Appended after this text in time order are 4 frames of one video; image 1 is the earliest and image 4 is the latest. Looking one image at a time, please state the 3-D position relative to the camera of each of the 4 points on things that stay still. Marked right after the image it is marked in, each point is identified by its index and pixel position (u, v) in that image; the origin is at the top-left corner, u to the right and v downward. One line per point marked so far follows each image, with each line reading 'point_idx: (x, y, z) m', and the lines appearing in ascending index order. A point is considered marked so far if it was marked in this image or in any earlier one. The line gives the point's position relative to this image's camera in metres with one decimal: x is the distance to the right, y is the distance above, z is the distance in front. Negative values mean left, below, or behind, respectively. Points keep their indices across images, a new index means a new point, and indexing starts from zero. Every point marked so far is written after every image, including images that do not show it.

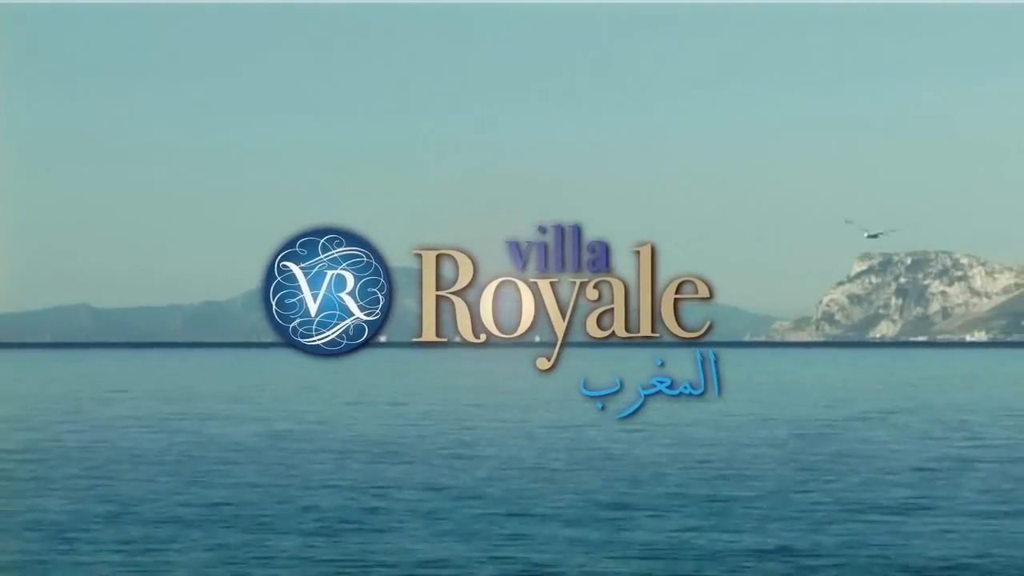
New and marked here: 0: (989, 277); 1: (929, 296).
0: (+2.5, +0.1, +5.2) m
1: (+2.1, 0.0, +5.2) m
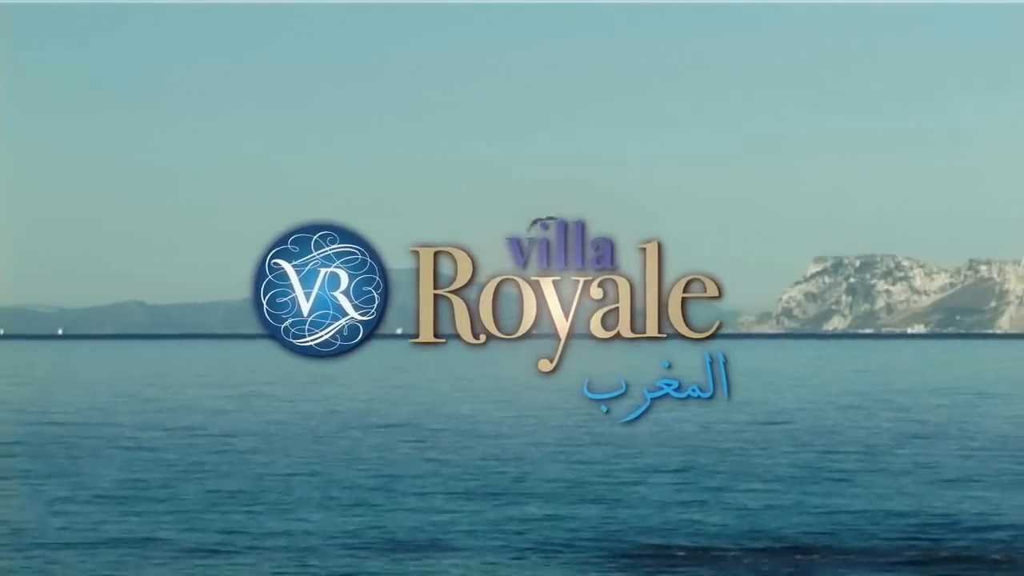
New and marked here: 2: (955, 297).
0: (+2.5, +0.1, +6.0) m
1: (+2.1, 0.0, +6.0) m
2: (+2.6, 0.0, +6.0) m
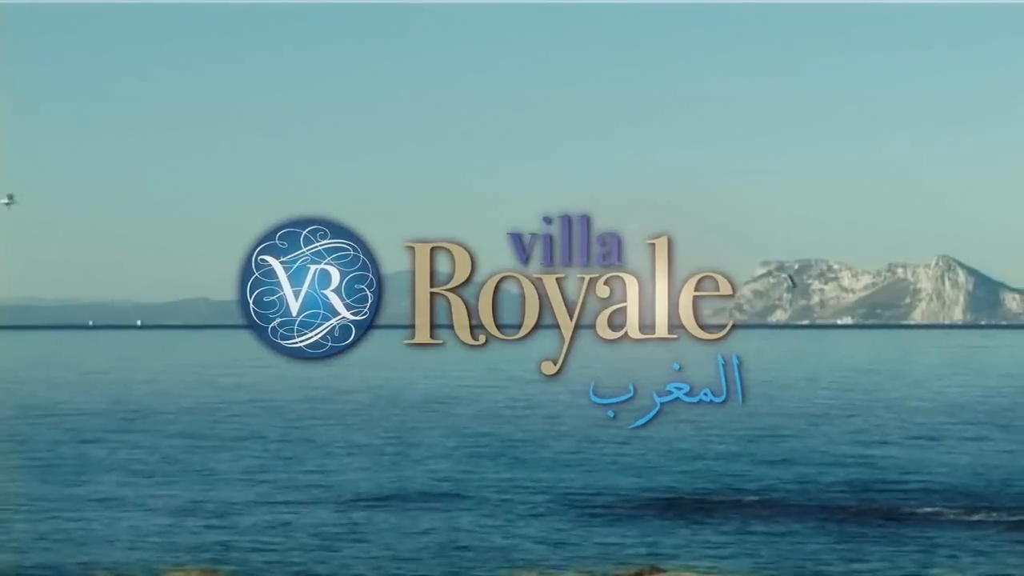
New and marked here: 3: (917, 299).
0: (+2.5, +0.1, +7.3) m
1: (+2.1, 0.0, +7.3) m
2: (+2.6, 0.0, +7.3) m
3: (+2.9, -0.1, +7.2) m
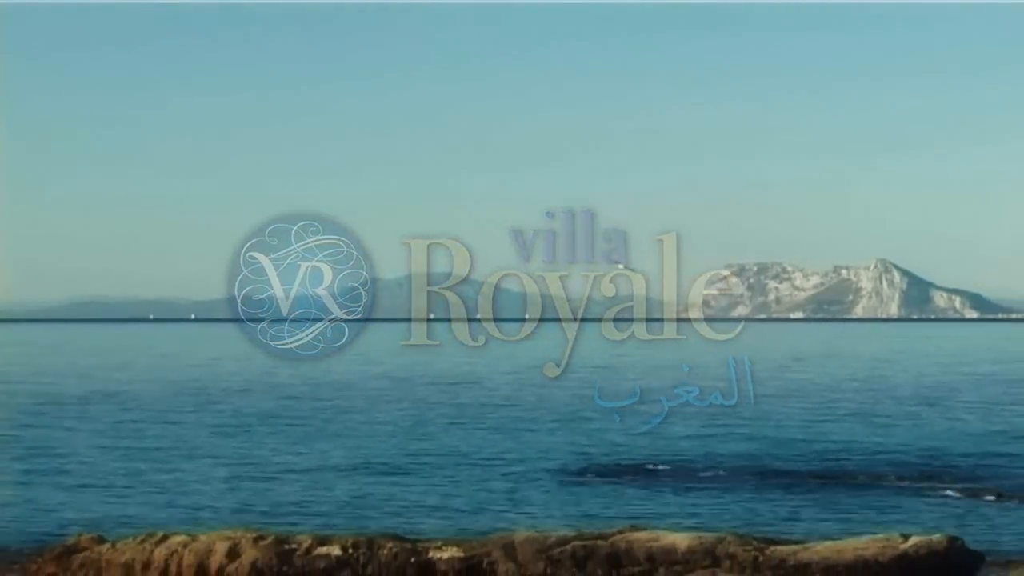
0: (+2.4, +0.1, +8.5) m
1: (+2.1, 0.0, +8.4) m
2: (+2.6, 0.0, +8.5) m
3: (+2.9, -0.1, +8.4) m
